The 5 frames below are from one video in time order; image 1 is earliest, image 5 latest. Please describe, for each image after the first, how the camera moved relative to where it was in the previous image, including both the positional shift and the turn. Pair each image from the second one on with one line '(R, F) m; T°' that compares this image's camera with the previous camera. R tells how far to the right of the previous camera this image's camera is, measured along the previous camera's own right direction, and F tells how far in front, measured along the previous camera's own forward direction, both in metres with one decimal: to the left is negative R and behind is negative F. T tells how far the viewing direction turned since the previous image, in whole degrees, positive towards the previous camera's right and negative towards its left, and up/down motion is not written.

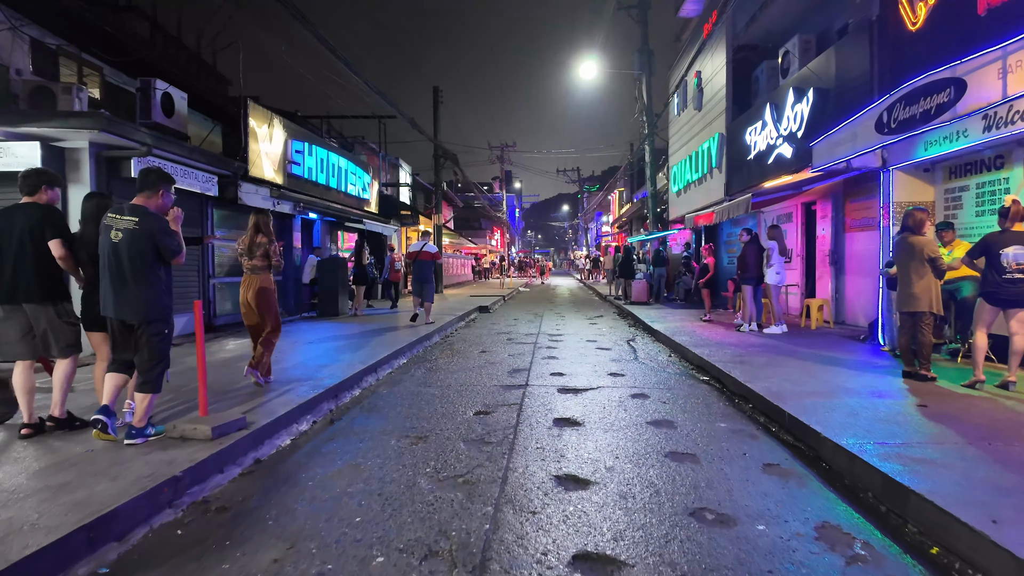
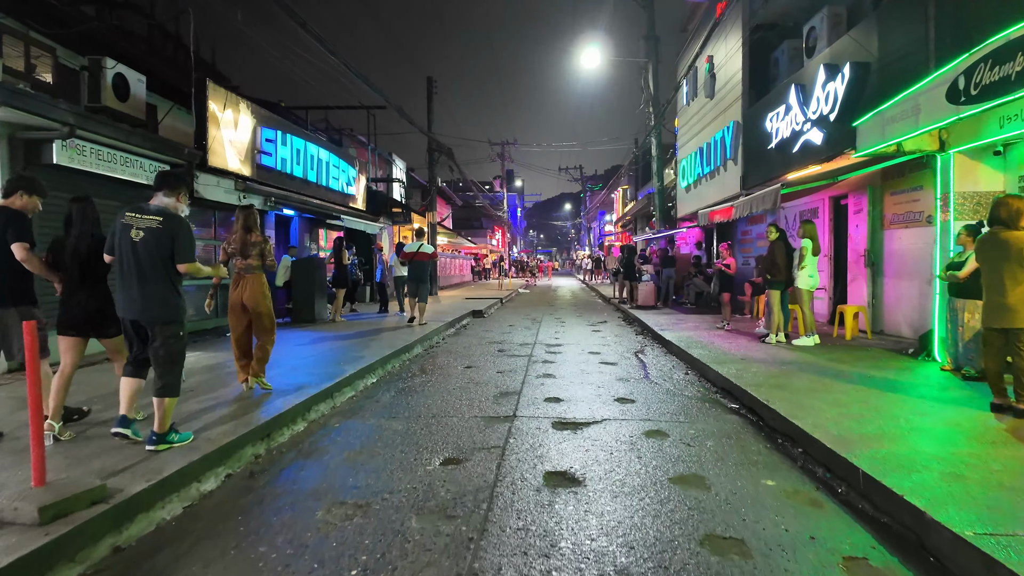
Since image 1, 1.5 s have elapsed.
(+0.2, +1.1) m; 0°
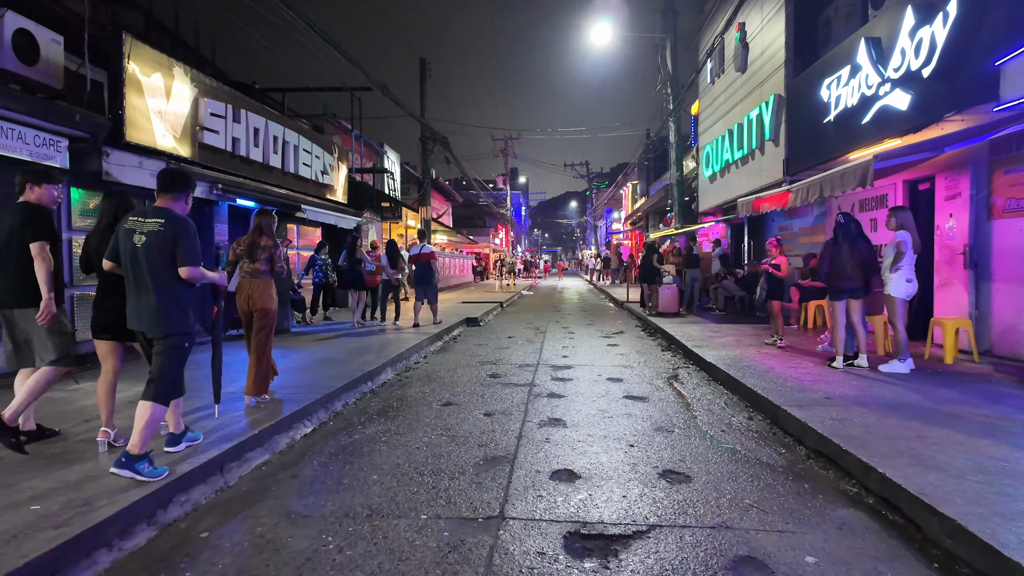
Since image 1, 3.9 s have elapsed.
(+0.1, +1.9) m; 0°
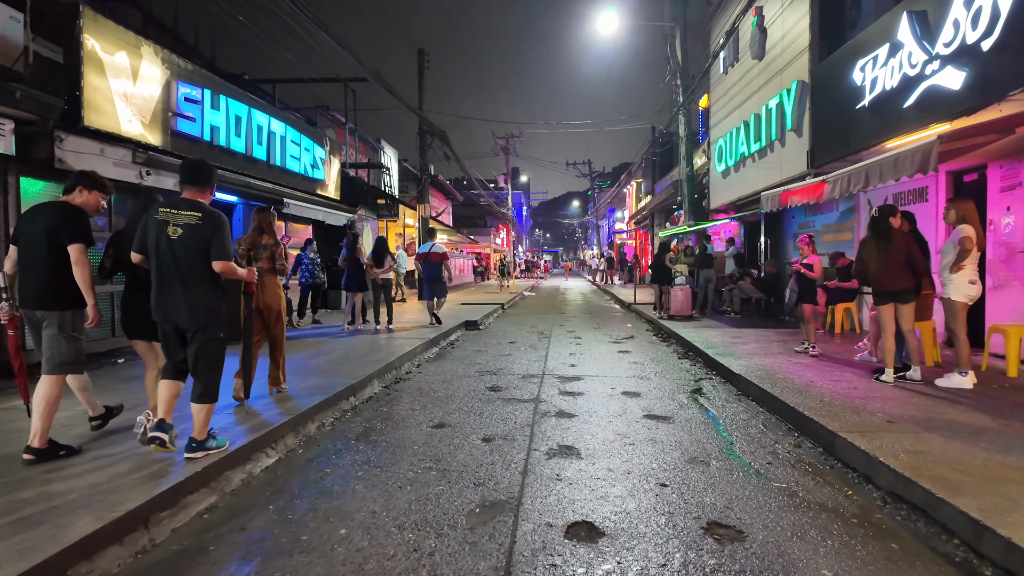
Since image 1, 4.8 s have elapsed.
(0.0, +0.7) m; 0°
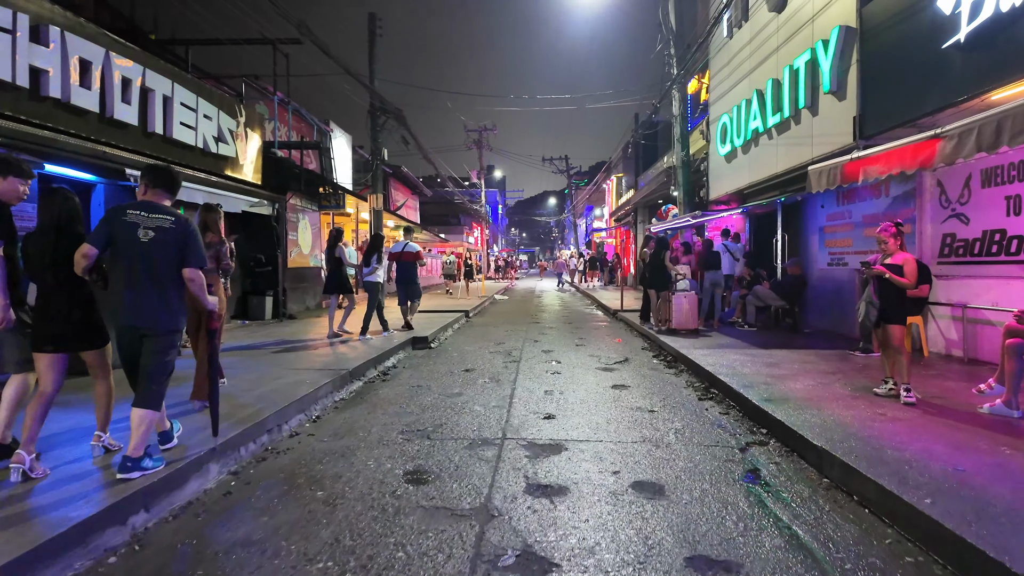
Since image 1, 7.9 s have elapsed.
(+0.2, +2.4) m; +2°
